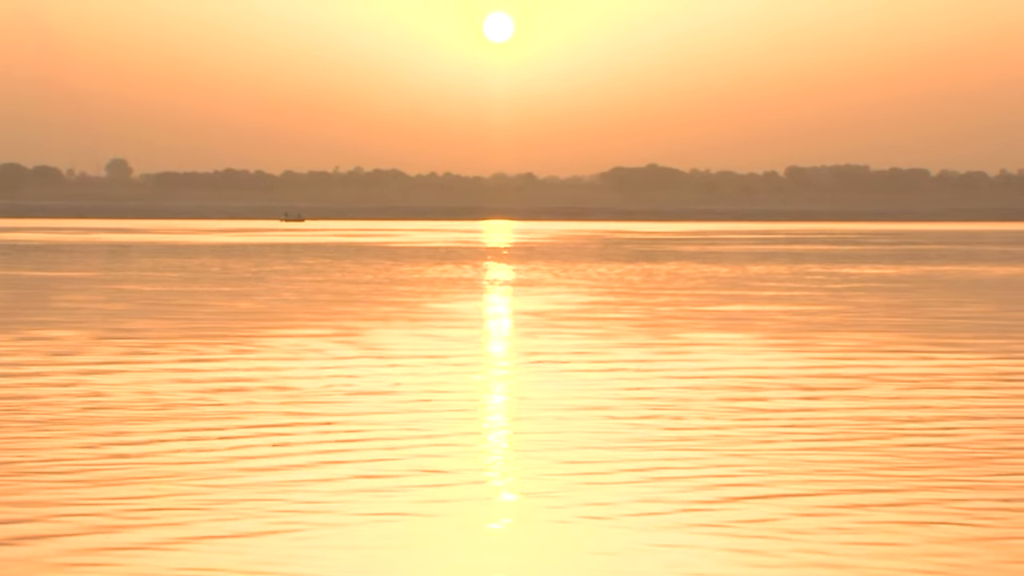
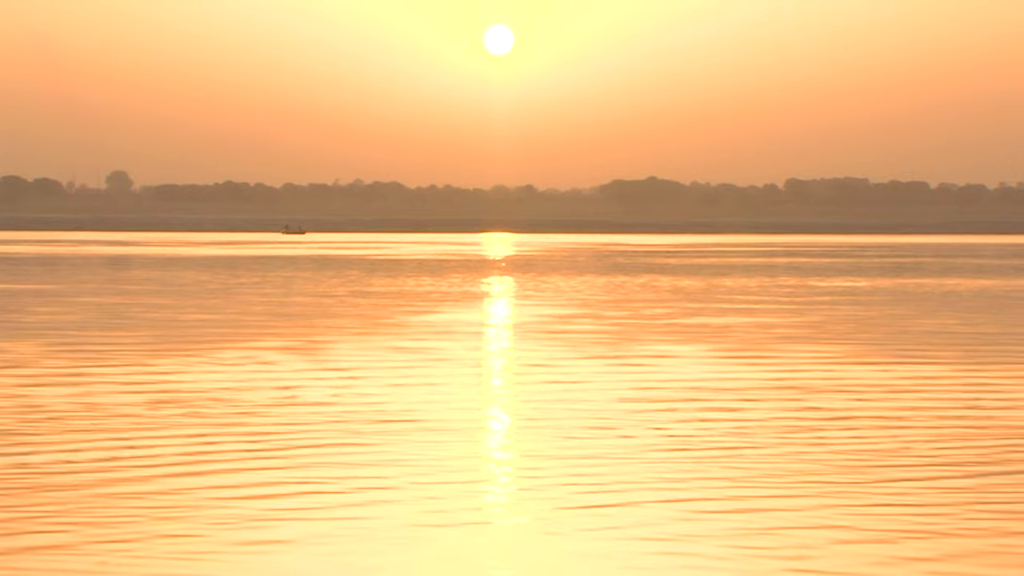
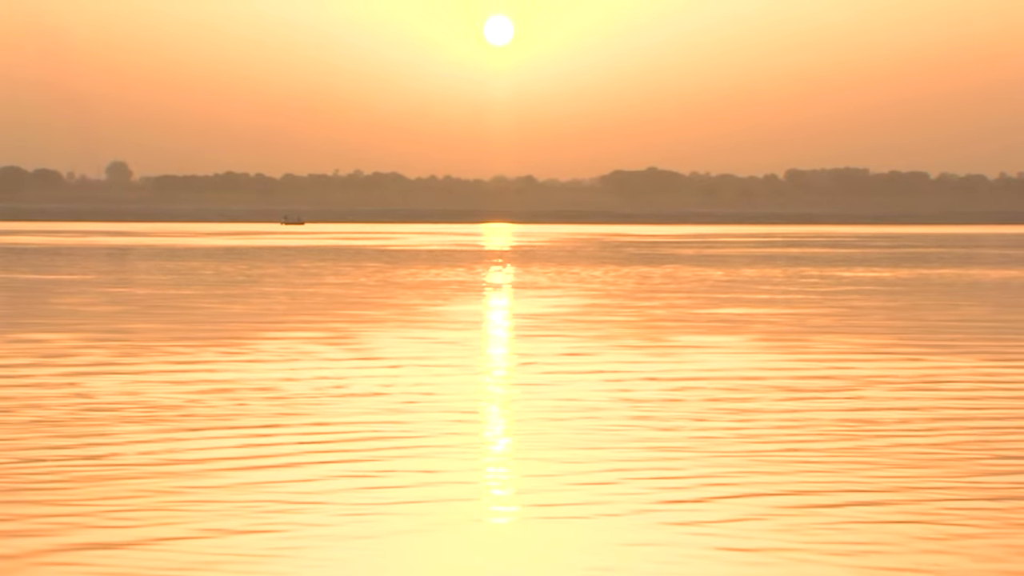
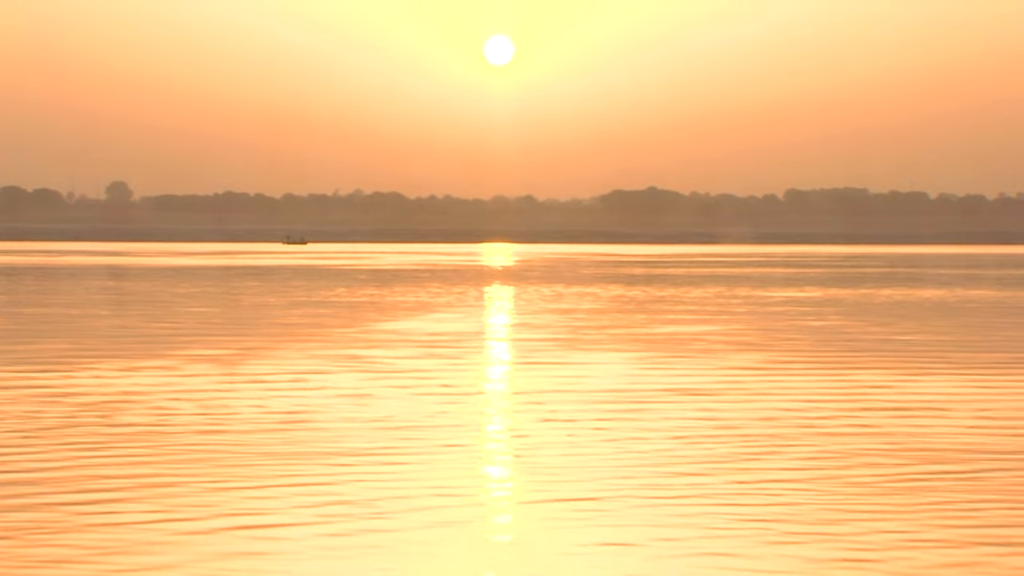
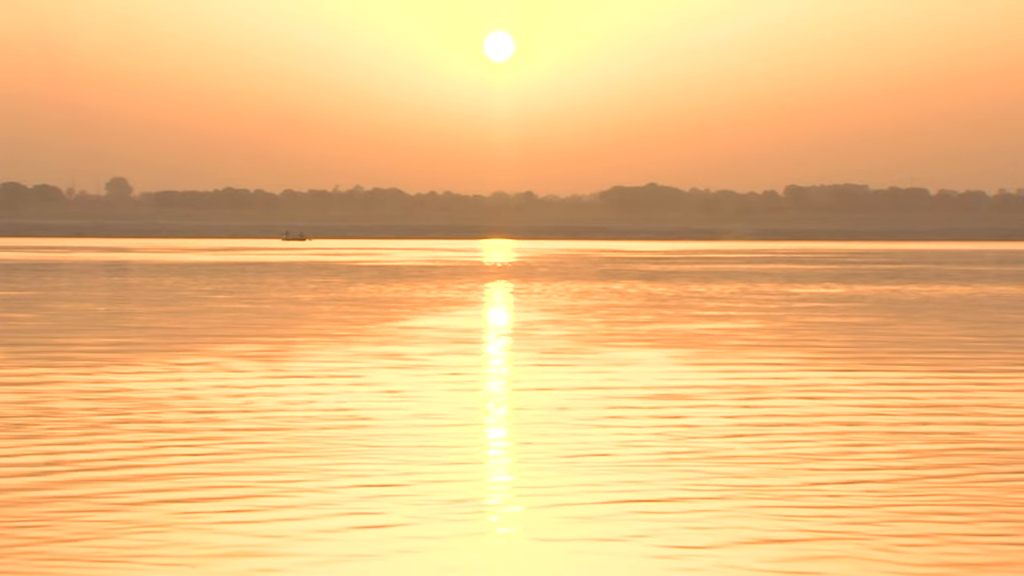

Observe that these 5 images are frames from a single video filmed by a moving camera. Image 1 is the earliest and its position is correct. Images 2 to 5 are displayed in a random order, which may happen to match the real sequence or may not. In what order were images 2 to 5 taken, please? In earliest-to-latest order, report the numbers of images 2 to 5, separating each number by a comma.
3, 2, 5, 4
